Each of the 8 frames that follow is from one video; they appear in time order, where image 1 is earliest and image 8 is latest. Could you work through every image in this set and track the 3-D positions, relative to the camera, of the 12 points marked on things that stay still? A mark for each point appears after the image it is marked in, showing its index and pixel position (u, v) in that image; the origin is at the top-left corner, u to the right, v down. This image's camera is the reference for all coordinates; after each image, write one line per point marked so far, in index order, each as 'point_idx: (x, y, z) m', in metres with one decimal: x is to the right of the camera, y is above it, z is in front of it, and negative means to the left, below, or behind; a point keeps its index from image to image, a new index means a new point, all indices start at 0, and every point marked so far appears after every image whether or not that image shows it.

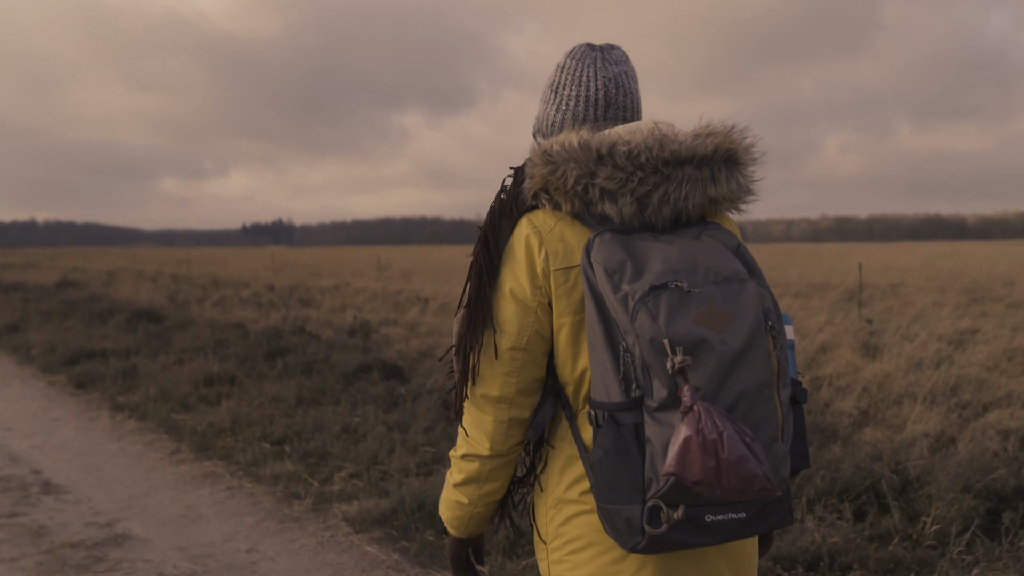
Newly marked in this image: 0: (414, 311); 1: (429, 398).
0: (-2.8, -0.4, +15.4) m
1: (-0.5, -0.7, +4.0) m
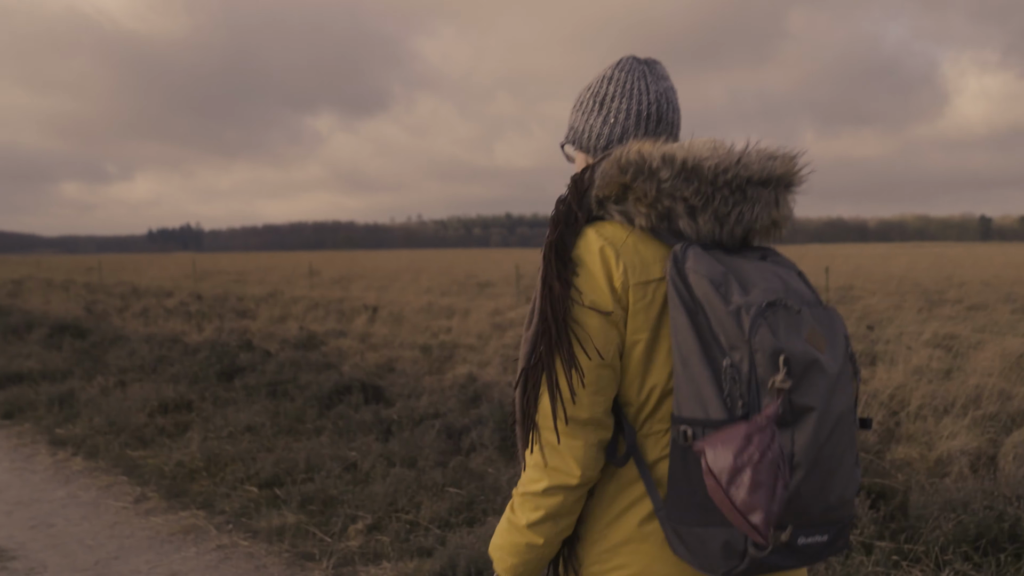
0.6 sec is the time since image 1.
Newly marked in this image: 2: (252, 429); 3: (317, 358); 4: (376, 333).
0: (-3.8, -0.6, +14.8) m
1: (-0.5, -0.8, +3.6) m
2: (-1.5, -0.8, +3.8) m
3: (-2.6, -0.9, +8.2) m
4: (-2.9, -0.8, +12.8) m
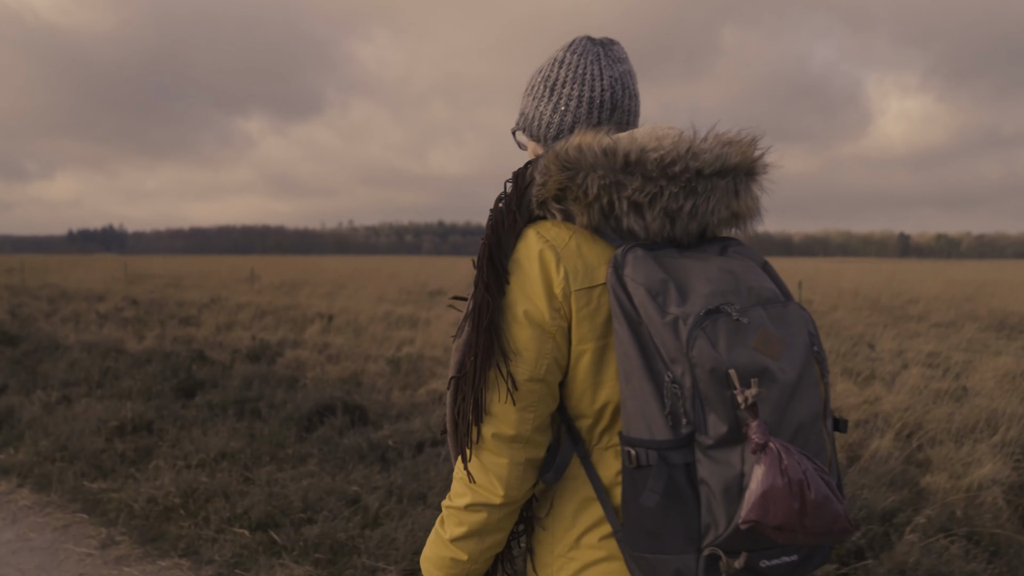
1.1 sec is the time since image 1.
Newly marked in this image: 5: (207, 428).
0: (-4.6, -0.8, +14.3) m
1: (-0.4, -0.9, +3.3) m
2: (-1.5, -0.9, +3.5) m
3: (-2.9, -1.0, +7.7) m
4: (-3.5, -1.0, +12.3) m
5: (-2.0, -0.9, +4.2) m
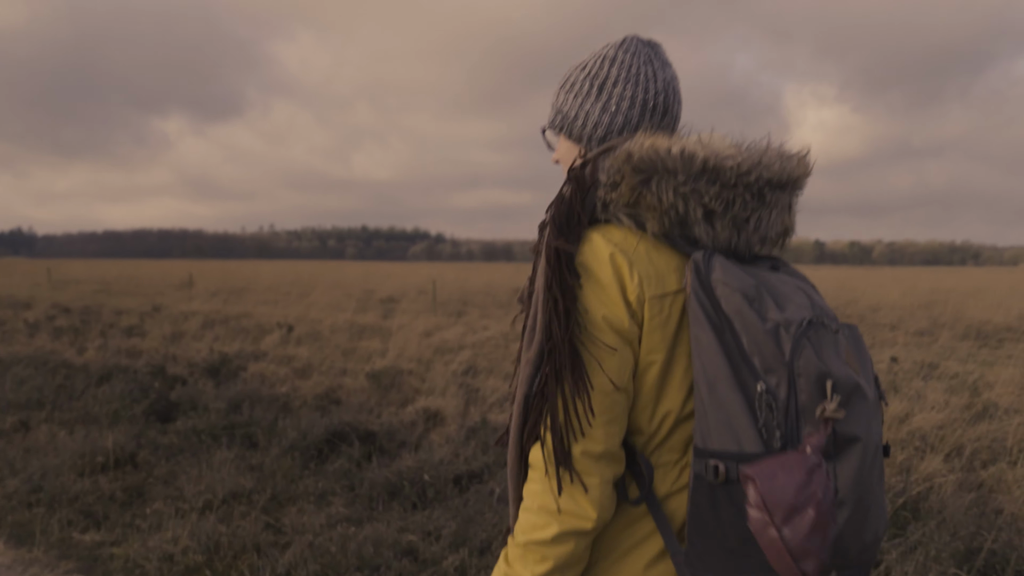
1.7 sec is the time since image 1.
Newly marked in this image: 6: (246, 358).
0: (-5.2, -1.0, +13.6) m
1: (-0.2, -0.9, +3.0) m
2: (-1.3, -1.0, +3.1) m
3: (-3.0, -1.1, +7.2) m
4: (-4.0, -1.1, +11.7) m
5: (-1.8, -1.0, +3.8) m
6: (-4.5, -1.2, +10.9) m
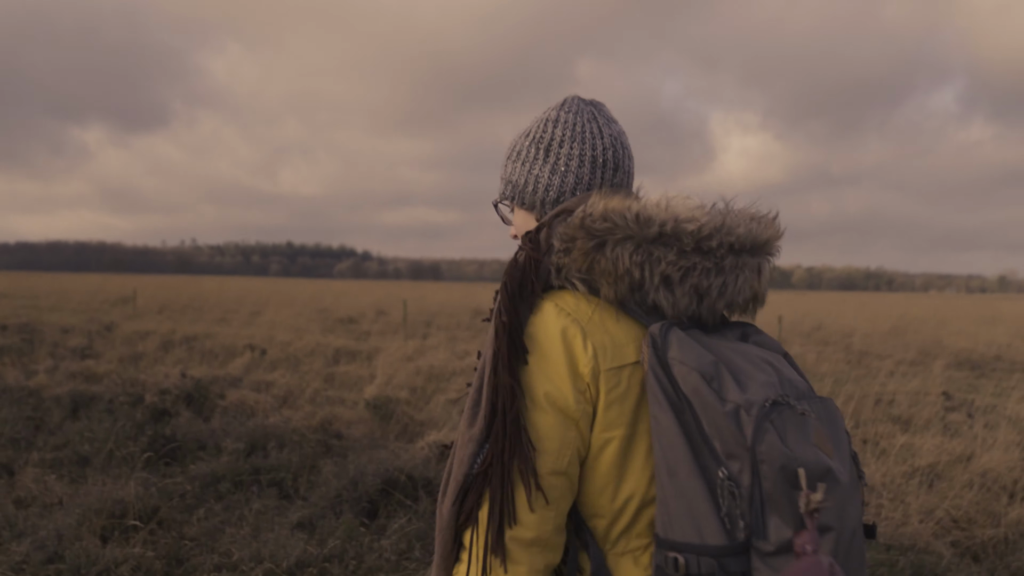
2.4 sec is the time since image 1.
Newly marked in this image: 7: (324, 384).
0: (-5.5, -1.4, +12.9) m
1: (+0.2, -1.1, +2.7) m
2: (-0.8, -1.1, +2.6) m
3: (-2.8, -1.4, +6.6) m
4: (-4.2, -1.5, +11.1) m
5: (-1.4, -1.2, +3.3) m
6: (-4.6, -1.5, +10.2) m
7: (-2.8, -1.5, +9.7) m
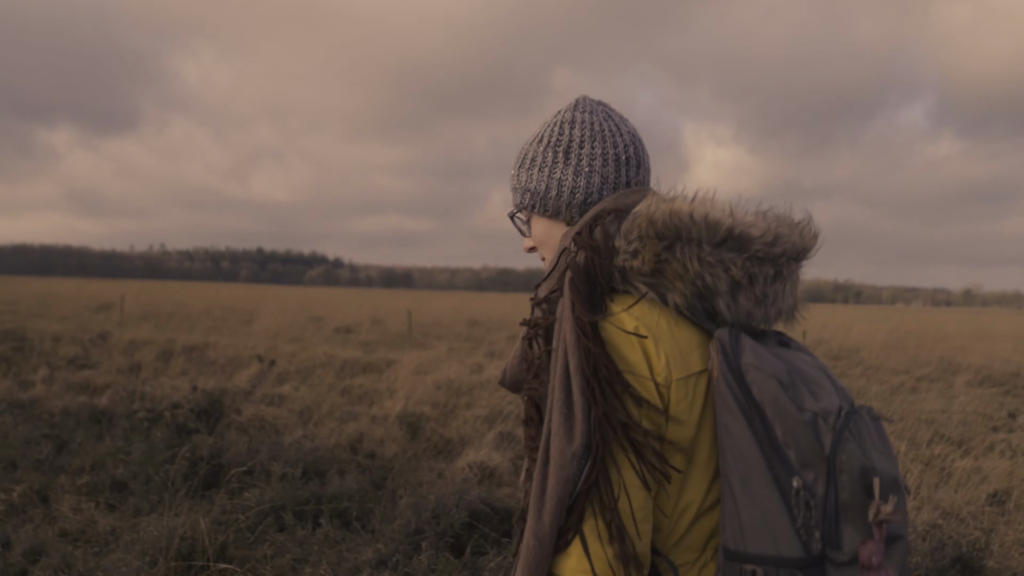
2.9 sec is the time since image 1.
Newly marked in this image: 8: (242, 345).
0: (-5.2, -1.6, +12.5) m
1: (+0.7, -1.2, +2.5) m
2: (-0.4, -1.2, +2.4) m
3: (-2.5, -1.5, +6.3) m
4: (-3.9, -1.7, +10.8) m
5: (-1.0, -1.2, +3.1) m
6: (-4.3, -1.6, +9.9) m
7: (-2.5, -1.6, +9.4) m
8: (-7.3, -1.6, +17.7) m
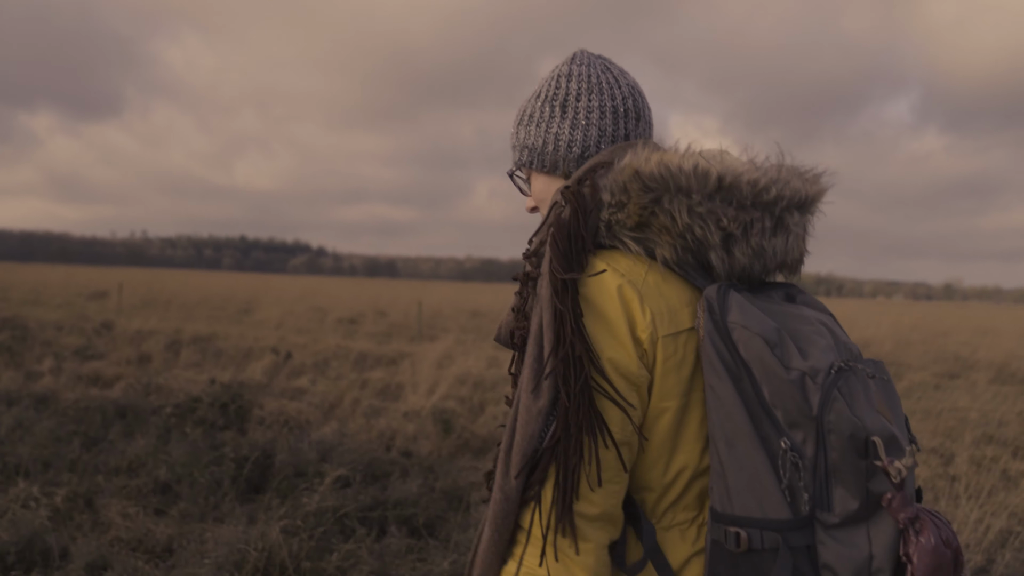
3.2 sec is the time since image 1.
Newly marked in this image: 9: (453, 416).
0: (-4.9, -1.4, +12.3) m
1: (+1.1, -1.2, +2.3) m
2: (0.0, -1.2, +2.2) m
3: (-2.1, -1.4, +6.1) m
4: (-3.5, -1.5, +10.6) m
5: (-0.6, -1.2, +2.9) m
6: (-4.0, -1.5, +9.7) m
7: (-2.1, -1.5, +9.2) m
8: (-7.0, -1.3, +17.4) m
9: (-0.6, -1.5, +7.3) m
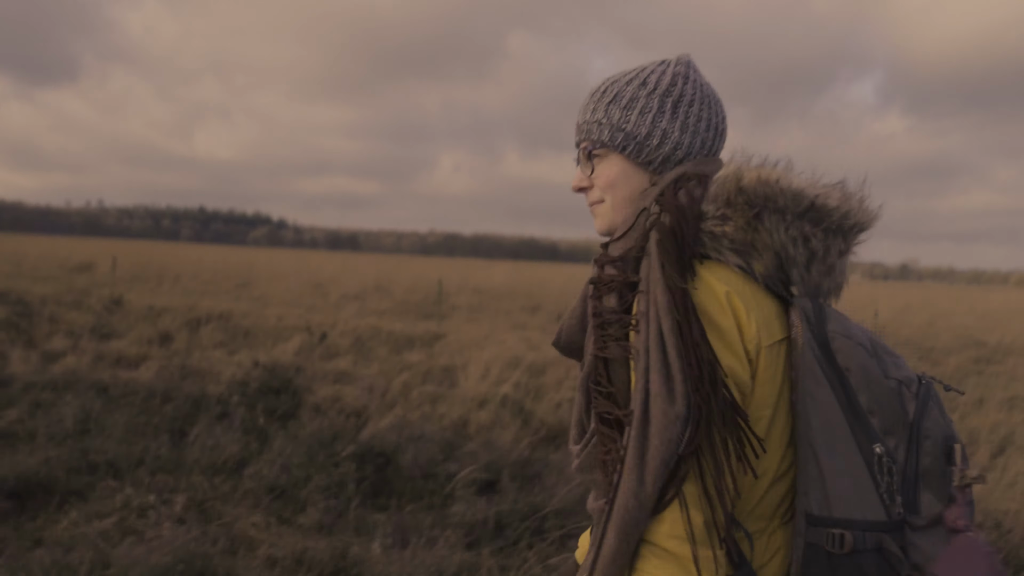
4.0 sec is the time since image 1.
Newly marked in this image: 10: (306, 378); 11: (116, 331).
0: (-4.2, -1.0, +11.9) m
1: (+2.0, -1.2, +2.0) m
2: (+0.9, -1.2, +2.0) m
3: (-1.3, -1.2, +5.8) m
4: (-2.8, -1.2, +10.2) m
5: (+0.3, -1.2, +2.6) m
6: (-3.3, -1.2, +9.3) m
7: (-1.4, -1.3, +8.9) m
8: (-6.4, -0.7, +17.0) m
9: (+0.2, -1.3, +7.0) m
10: (-2.6, -1.2, +8.5) m
11: (-8.3, -0.9, +13.9) m
